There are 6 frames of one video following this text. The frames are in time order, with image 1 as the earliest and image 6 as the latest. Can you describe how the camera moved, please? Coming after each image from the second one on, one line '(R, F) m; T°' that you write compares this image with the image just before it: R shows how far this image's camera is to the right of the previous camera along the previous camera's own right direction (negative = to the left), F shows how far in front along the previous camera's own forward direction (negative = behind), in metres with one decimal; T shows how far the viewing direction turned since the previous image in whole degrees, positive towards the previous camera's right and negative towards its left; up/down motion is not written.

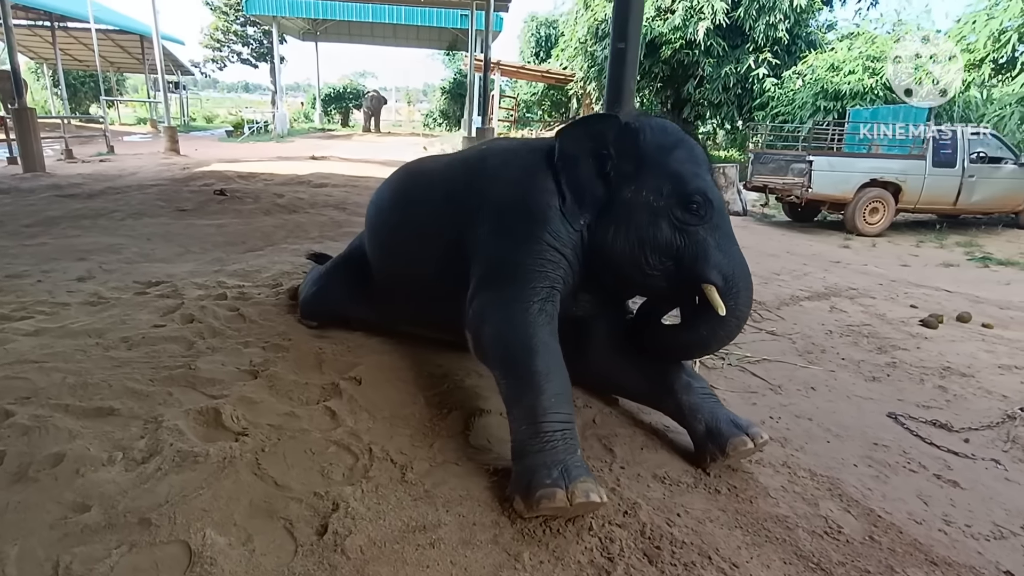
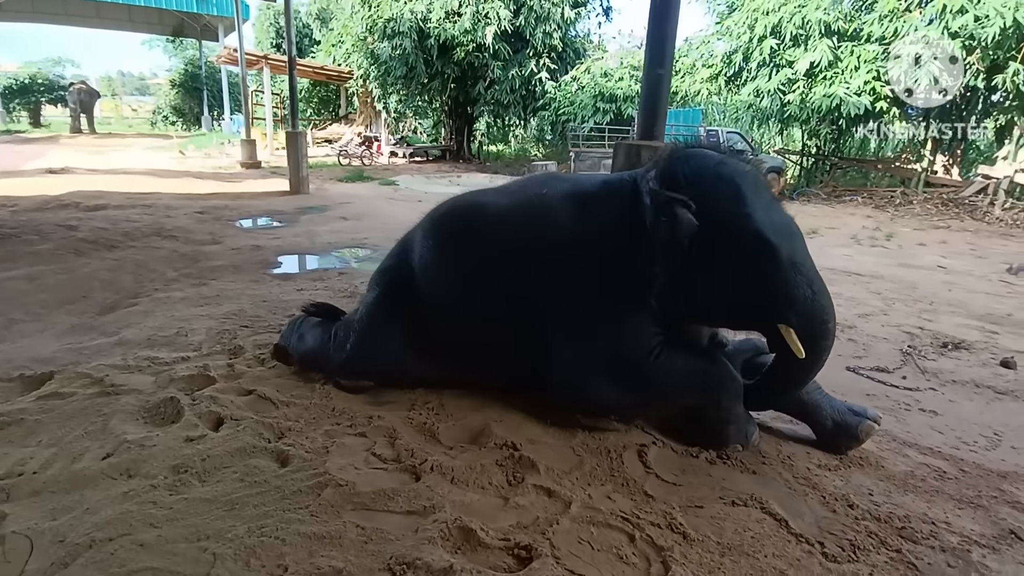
(-1.5, +0.5) m; +24°
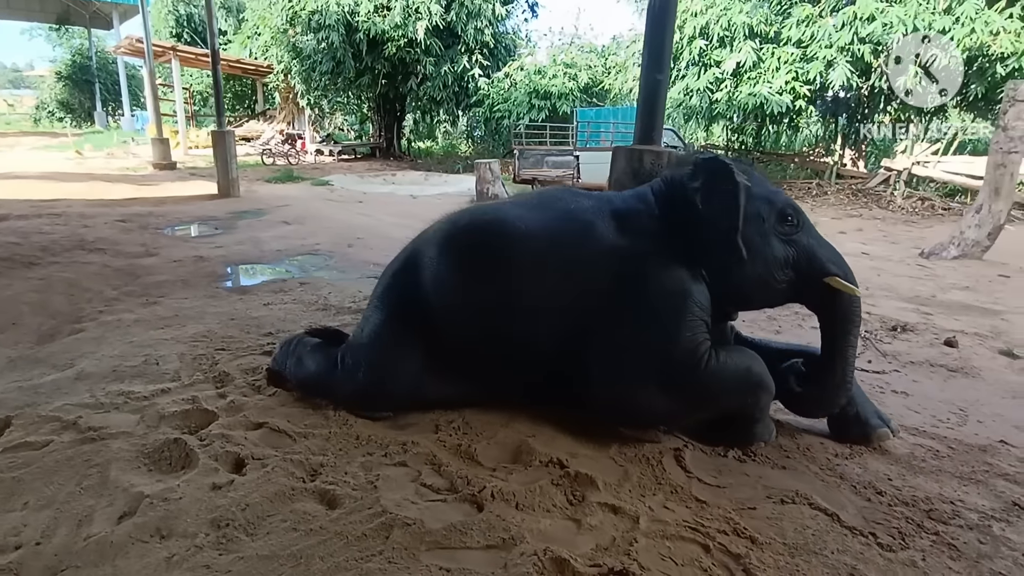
(-0.4, +0.1) m; +8°
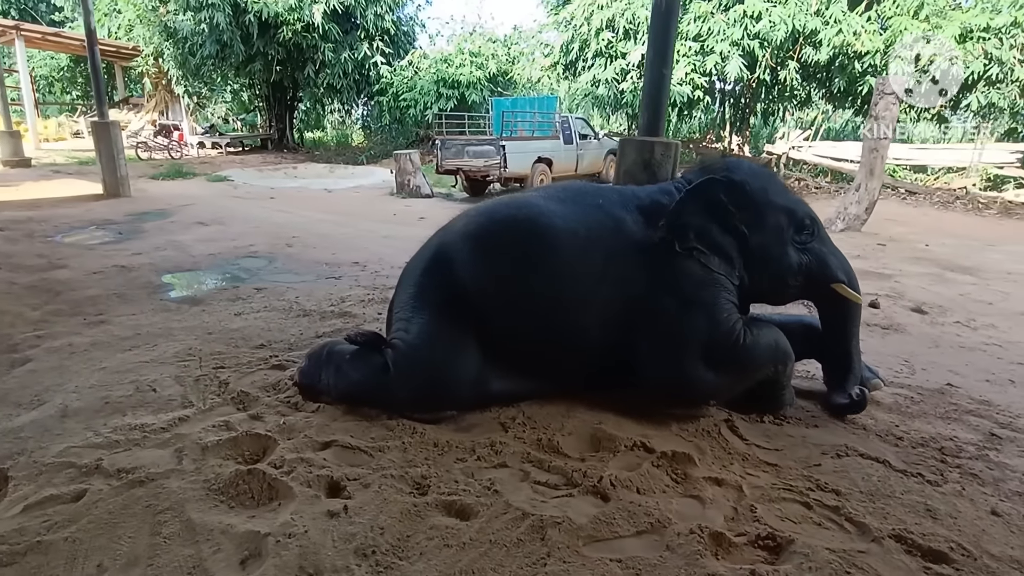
(-0.7, +0.1) m; +11°
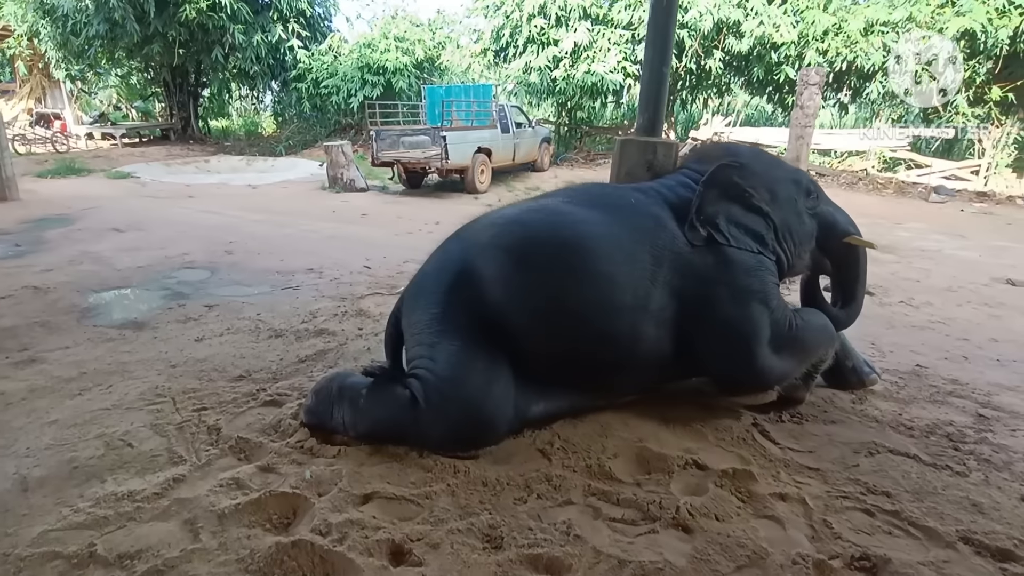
(-0.5, +0.2) m; +8°
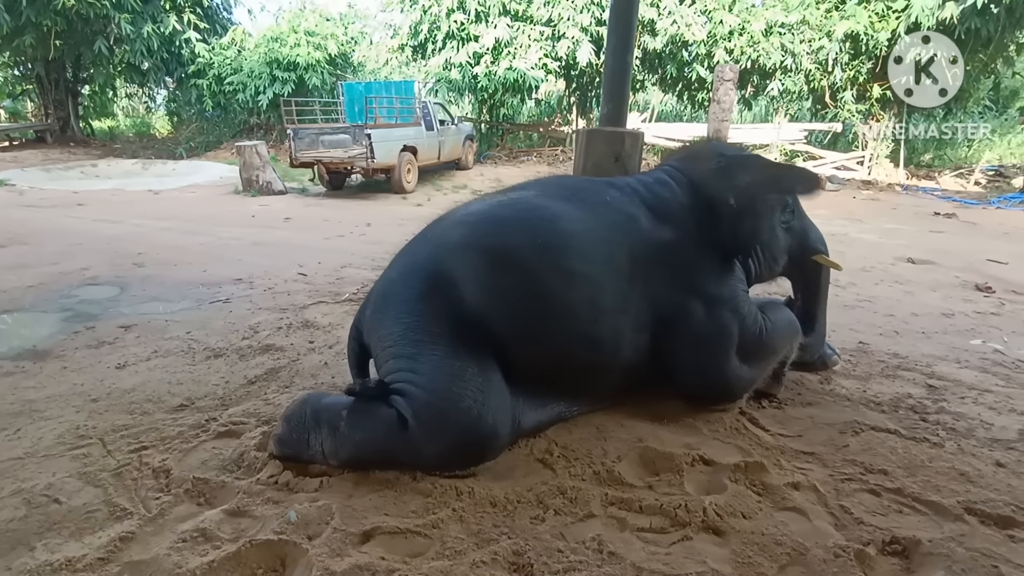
(-0.3, +0.2) m; +8°
